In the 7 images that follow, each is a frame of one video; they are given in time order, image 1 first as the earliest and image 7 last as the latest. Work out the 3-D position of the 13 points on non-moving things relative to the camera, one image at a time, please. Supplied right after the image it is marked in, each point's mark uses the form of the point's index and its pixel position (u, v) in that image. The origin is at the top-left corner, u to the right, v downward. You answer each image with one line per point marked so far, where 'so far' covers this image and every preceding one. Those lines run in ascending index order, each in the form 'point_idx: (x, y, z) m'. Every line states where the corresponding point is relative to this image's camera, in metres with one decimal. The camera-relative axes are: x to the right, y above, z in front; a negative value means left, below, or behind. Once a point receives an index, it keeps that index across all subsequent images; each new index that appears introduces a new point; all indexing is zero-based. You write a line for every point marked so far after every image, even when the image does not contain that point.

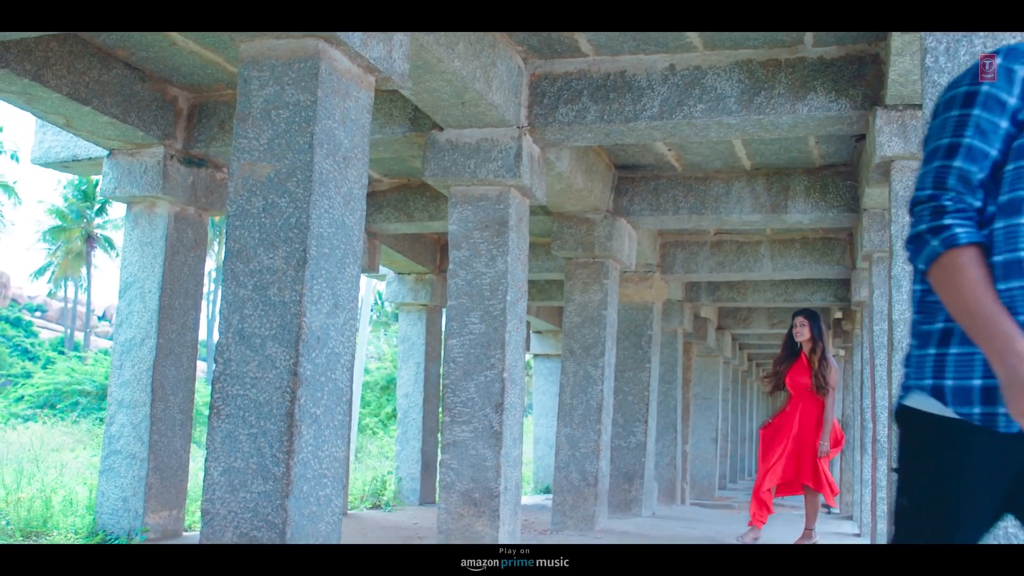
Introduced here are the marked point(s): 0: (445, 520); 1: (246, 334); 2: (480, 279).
0: (-0.4, -1.3, +6.2) m
1: (-1.0, -0.2, +3.9) m
2: (-0.2, +0.1, +6.2) m
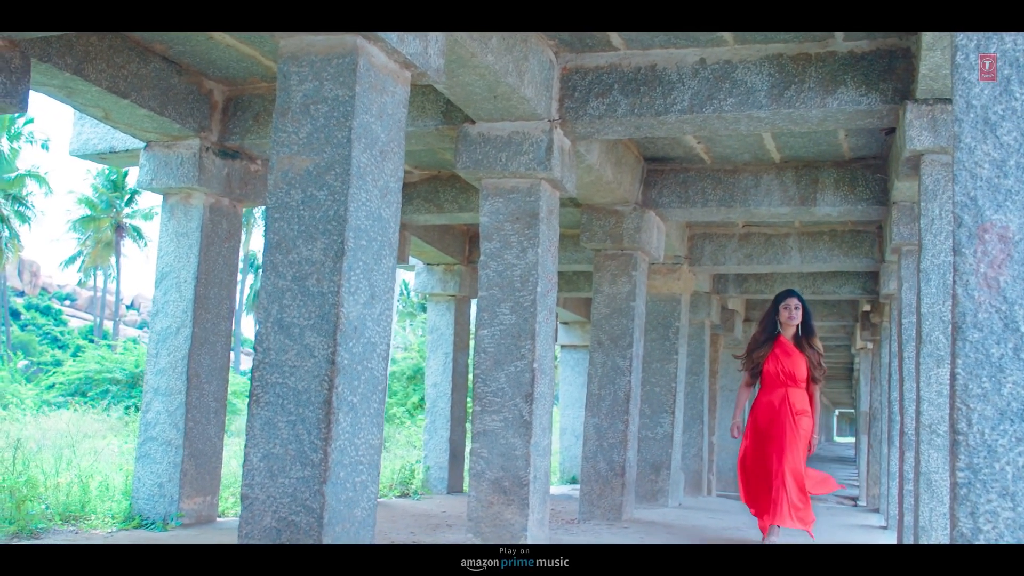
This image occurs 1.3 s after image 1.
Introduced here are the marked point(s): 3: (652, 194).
0: (-0.2, -1.3, +6.3) m
1: (-0.8, -0.1, +4.0) m
2: (0.0, +0.1, +6.3) m
3: (+1.1, +0.8, +8.8) m
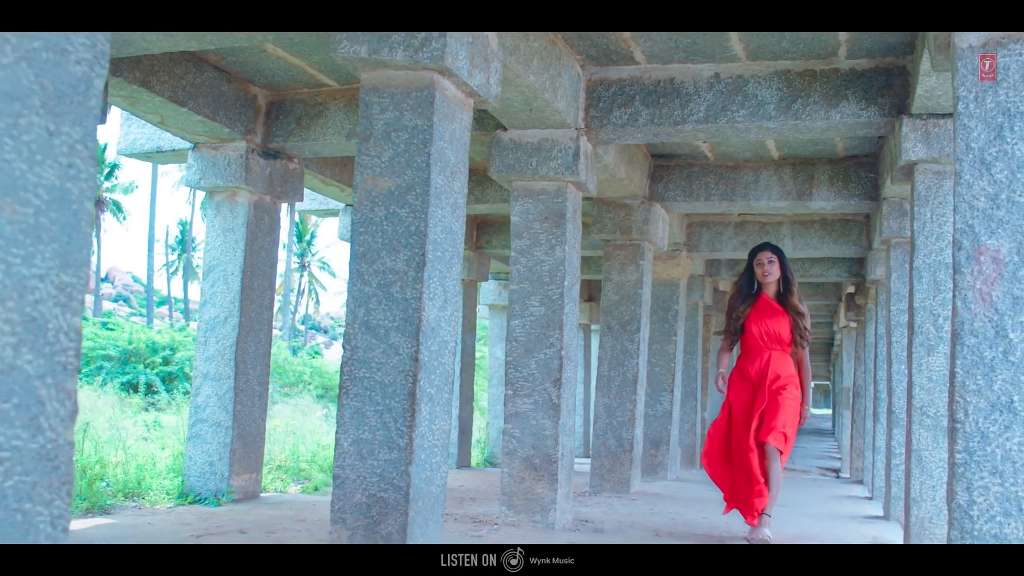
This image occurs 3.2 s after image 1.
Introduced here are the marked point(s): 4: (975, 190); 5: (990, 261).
0: (0.0, -1.2, +6.9) m
1: (-0.6, -0.2, +4.5) m
2: (+0.2, +0.1, +6.9) m
3: (+1.3, +0.9, +9.4) m
4: (+1.6, +0.3, +3.8) m
5: (+1.7, +0.1, +3.8) m
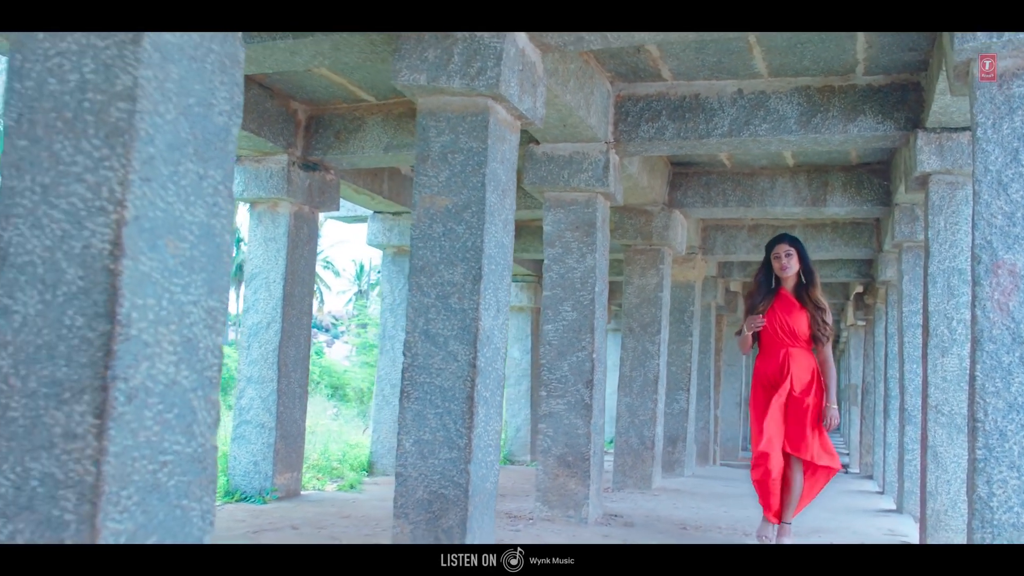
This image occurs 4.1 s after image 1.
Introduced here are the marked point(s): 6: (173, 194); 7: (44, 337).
0: (+0.2, -1.3, +7.2) m
1: (-0.4, -0.2, +4.9) m
2: (+0.4, +0.1, +7.2) m
3: (+1.5, +0.8, +9.7) m
4: (+1.9, +0.3, +4.2) m
5: (+1.9, +0.1, +4.1) m
6: (-0.8, +0.2, +2.5) m
7: (-1.1, -0.1, +2.4) m
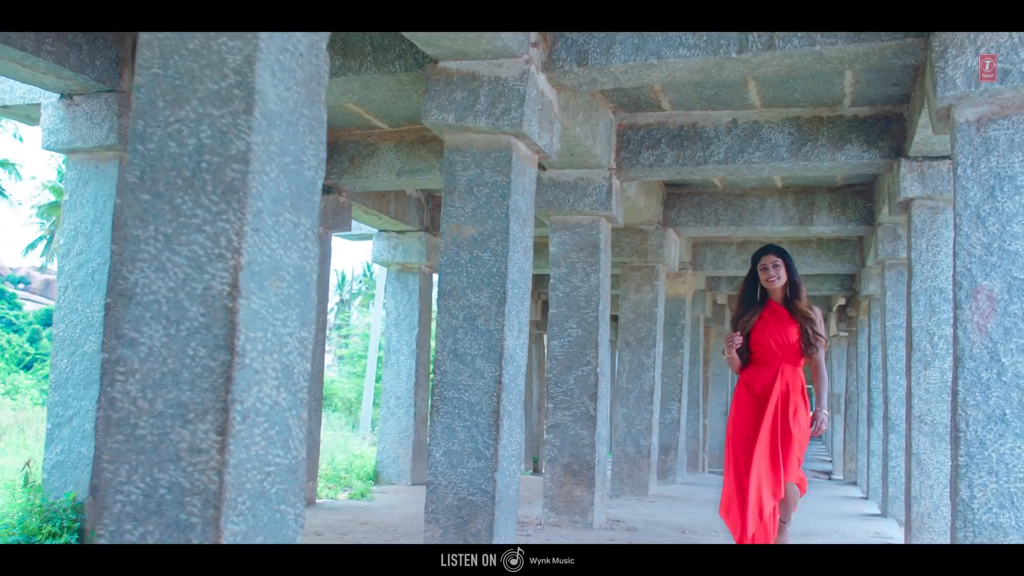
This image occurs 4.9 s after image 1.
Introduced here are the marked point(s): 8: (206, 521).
0: (+0.3, -1.4, +7.7) m
1: (-0.3, -0.3, +5.3) m
2: (+0.5, 0.0, +7.6) m
3: (+1.5, +0.7, +10.2) m
4: (+2.0, +0.2, +4.6) m
5: (+2.0, 0.0, +4.6) m
6: (-0.6, +0.1, +3.0) m
7: (-0.9, -0.2, +2.8) m
8: (-0.8, -0.6, +2.7) m
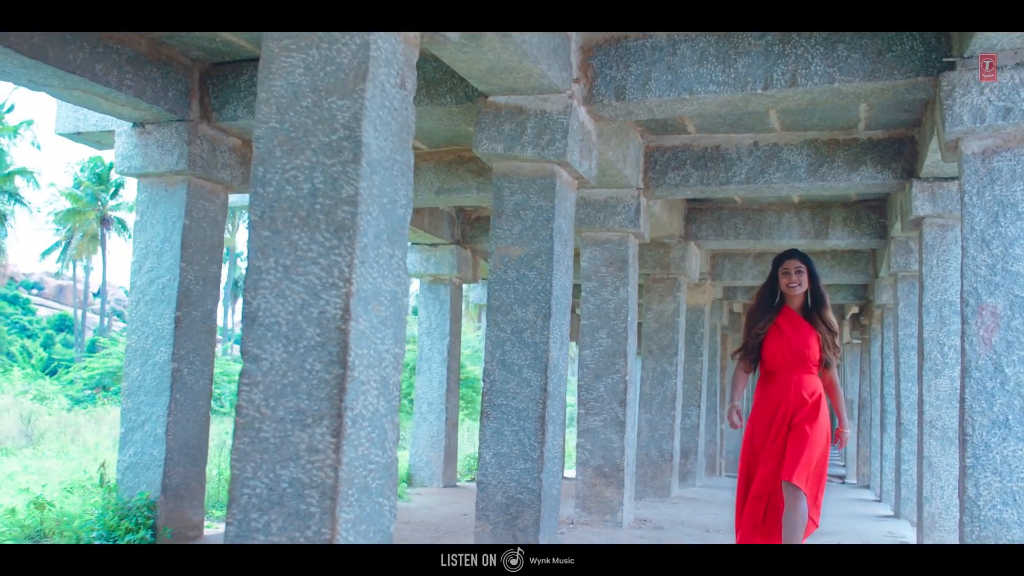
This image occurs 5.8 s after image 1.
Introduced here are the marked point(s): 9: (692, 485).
0: (+0.5, -1.5, +8.1) m
1: (0.0, -0.4, +5.8) m
2: (+0.7, -0.1, +8.1) m
3: (+1.8, +0.6, +10.6) m
4: (+2.2, +0.1, +5.1) m
5: (+2.2, -0.1, +5.1) m
6: (-0.4, +0.1, +3.4) m
7: (-0.7, -0.3, +3.3) m
8: (-0.6, -0.7, +3.2) m
9: (+2.0, -2.2, +12.1) m
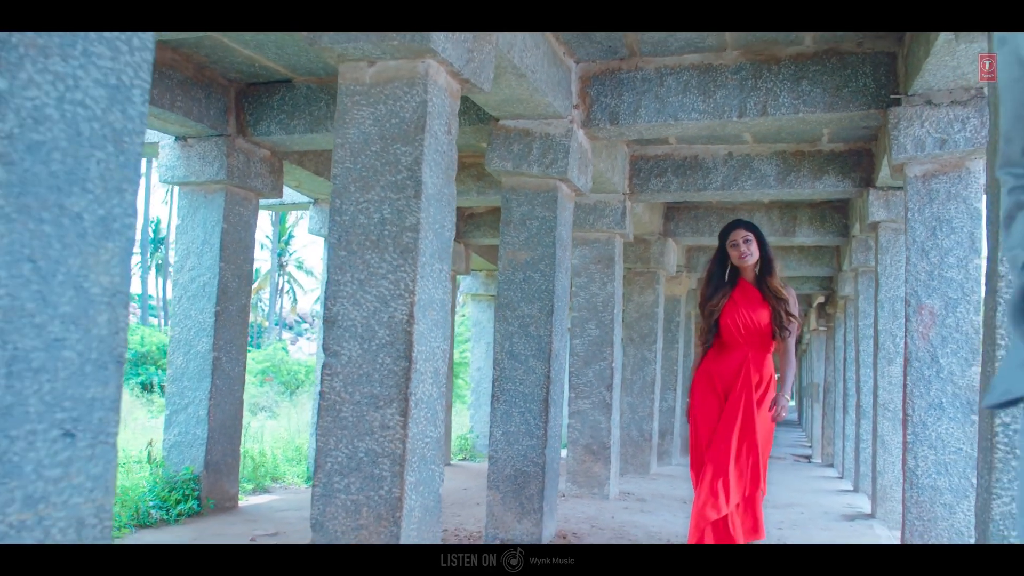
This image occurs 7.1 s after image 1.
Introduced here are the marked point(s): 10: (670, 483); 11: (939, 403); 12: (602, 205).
0: (+0.5, -1.5, +9.0) m
1: (0.0, -0.4, +6.7) m
2: (+0.7, -0.1, +9.0) m
3: (+1.7, +0.7, +11.5) m
4: (+2.3, +0.1, +6.0) m
5: (+2.3, -0.1, +6.0) m
6: (-0.3, 0.0, +4.3) m
7: (-0.6, -0.3, +4.2) m
8: (-0.5, -0.7, +4.1) m
9: (+1.9, -2.1, +13.1) m
10: (+1.6, -2.0, +10.8) m
11: (+2.3, -0.6, +5.9) m
12: (+0.8, +0.7, +9.1) m
